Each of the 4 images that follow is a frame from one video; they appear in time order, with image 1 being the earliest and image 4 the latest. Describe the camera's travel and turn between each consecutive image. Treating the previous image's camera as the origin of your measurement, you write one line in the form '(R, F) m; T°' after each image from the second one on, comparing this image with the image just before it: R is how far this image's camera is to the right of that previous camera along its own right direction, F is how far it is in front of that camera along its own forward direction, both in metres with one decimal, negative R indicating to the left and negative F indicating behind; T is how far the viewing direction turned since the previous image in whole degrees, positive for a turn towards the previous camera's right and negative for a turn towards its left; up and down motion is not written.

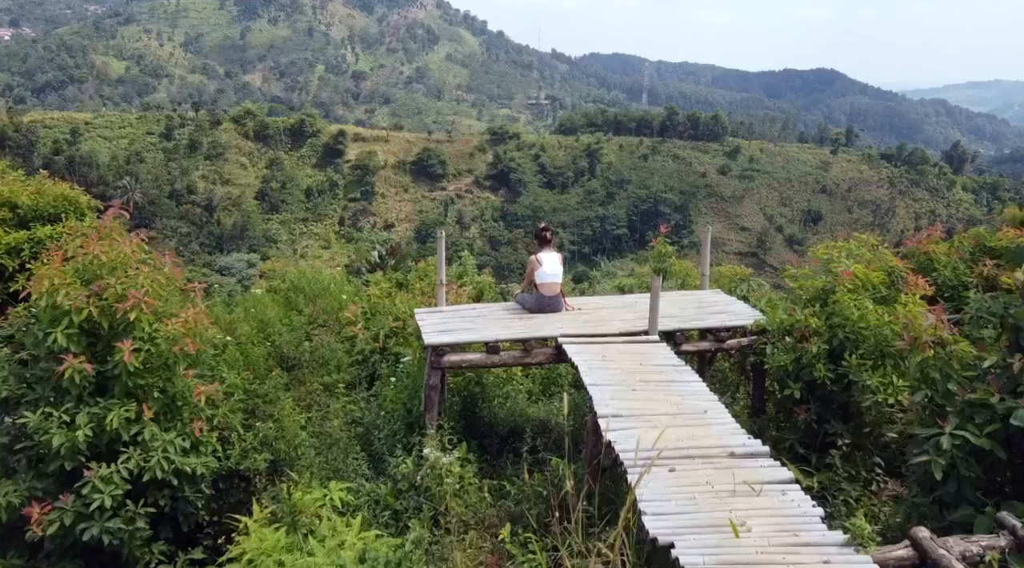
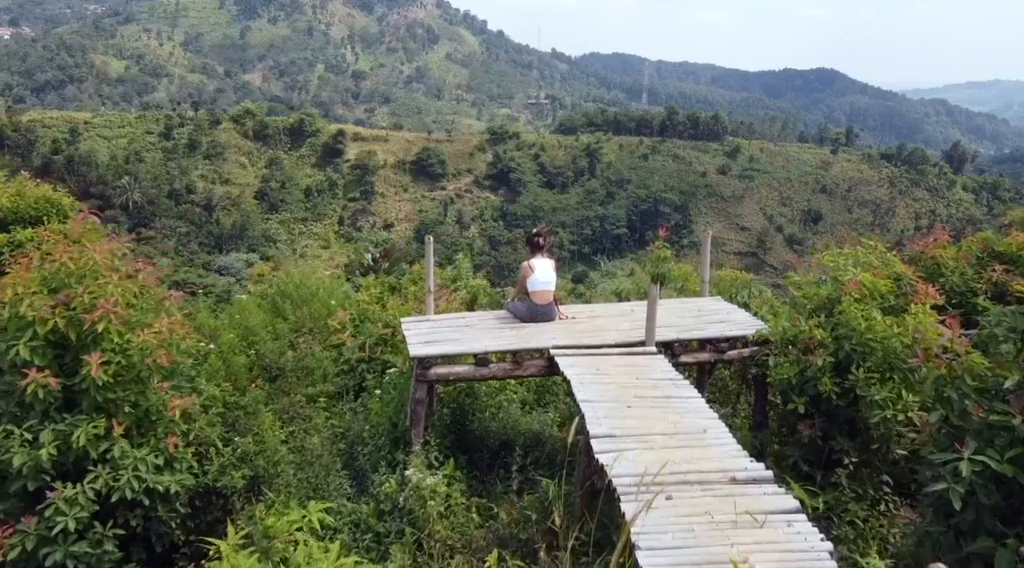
(+0.1, +0.2) m; 0°
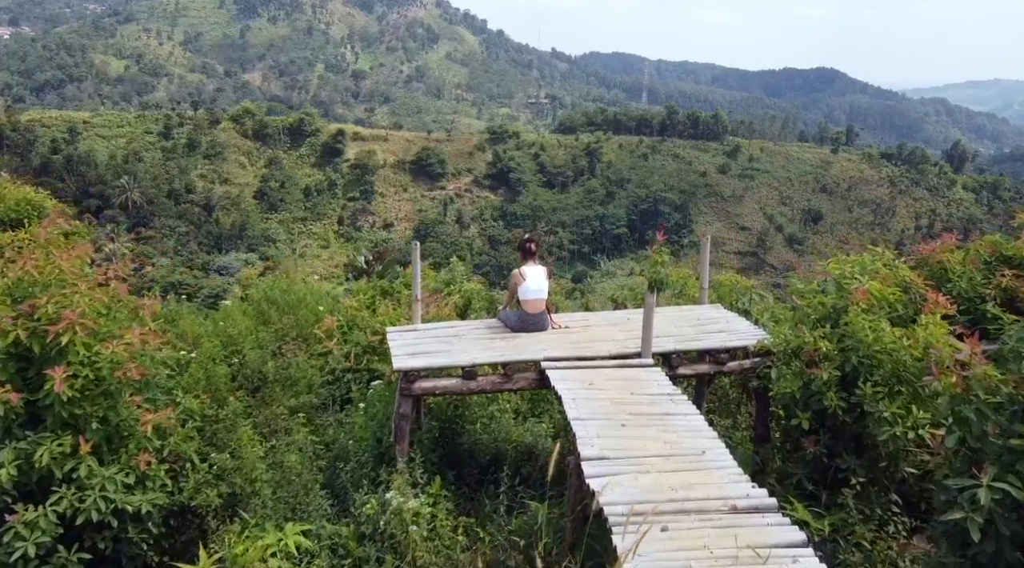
(+0.1, +0.2) m; 0°
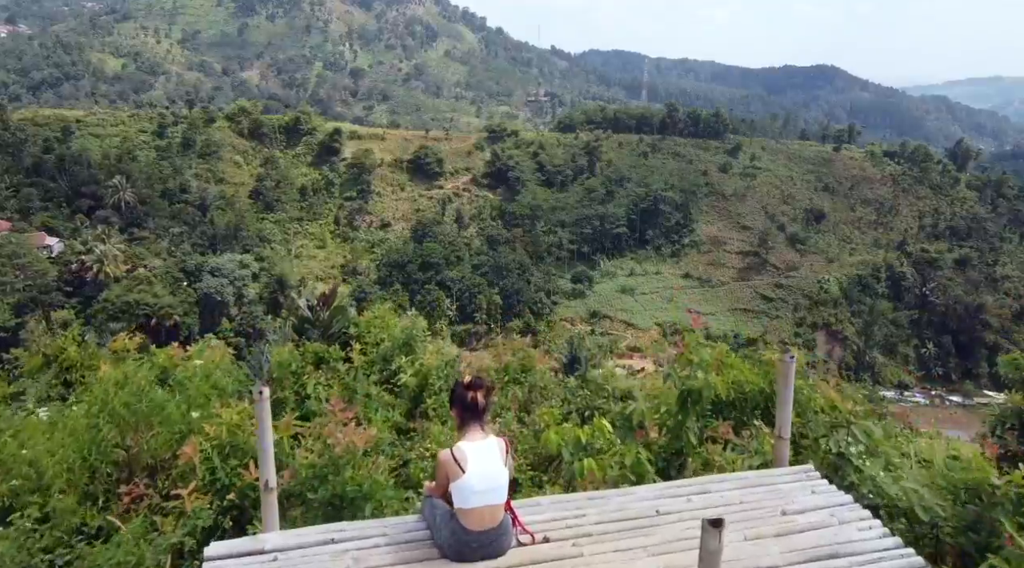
(+0.2, +2.4) m; 0°
